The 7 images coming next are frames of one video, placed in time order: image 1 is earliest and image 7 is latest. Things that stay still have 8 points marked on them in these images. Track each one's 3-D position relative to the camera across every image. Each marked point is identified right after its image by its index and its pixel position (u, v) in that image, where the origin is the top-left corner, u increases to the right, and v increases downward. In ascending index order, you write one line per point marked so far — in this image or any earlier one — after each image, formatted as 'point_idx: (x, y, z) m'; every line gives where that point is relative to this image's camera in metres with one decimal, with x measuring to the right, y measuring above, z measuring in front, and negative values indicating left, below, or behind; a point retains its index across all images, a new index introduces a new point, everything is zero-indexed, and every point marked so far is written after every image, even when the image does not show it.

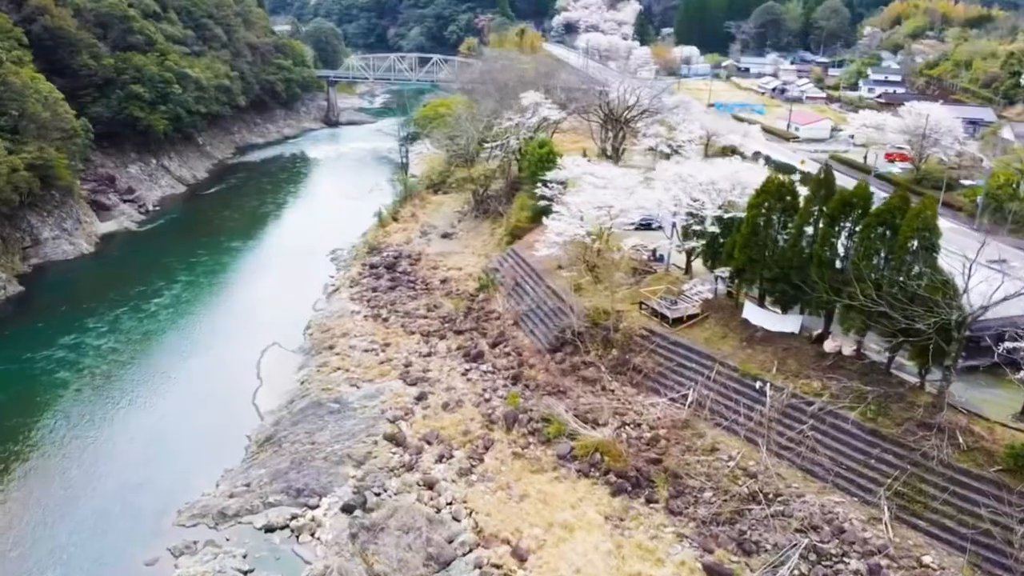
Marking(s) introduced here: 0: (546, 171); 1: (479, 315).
0: (+0.8, +2.4, +17.1) m
1: (-0.6, -0.5, +15.0) m
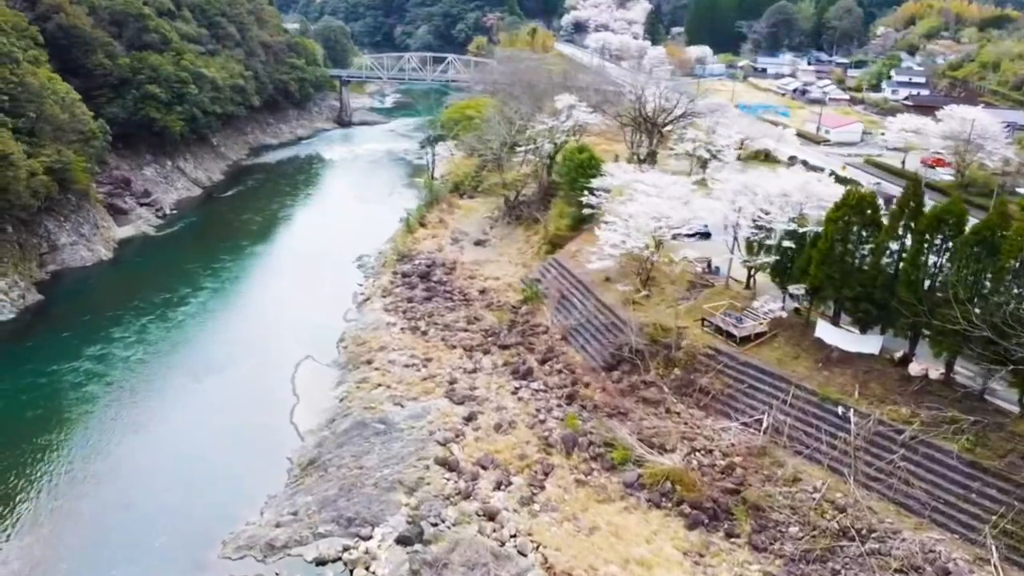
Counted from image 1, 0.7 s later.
0: (+1.6, +2.2, +16.4) m
1: (+0.2, -0.7, +14.4) m
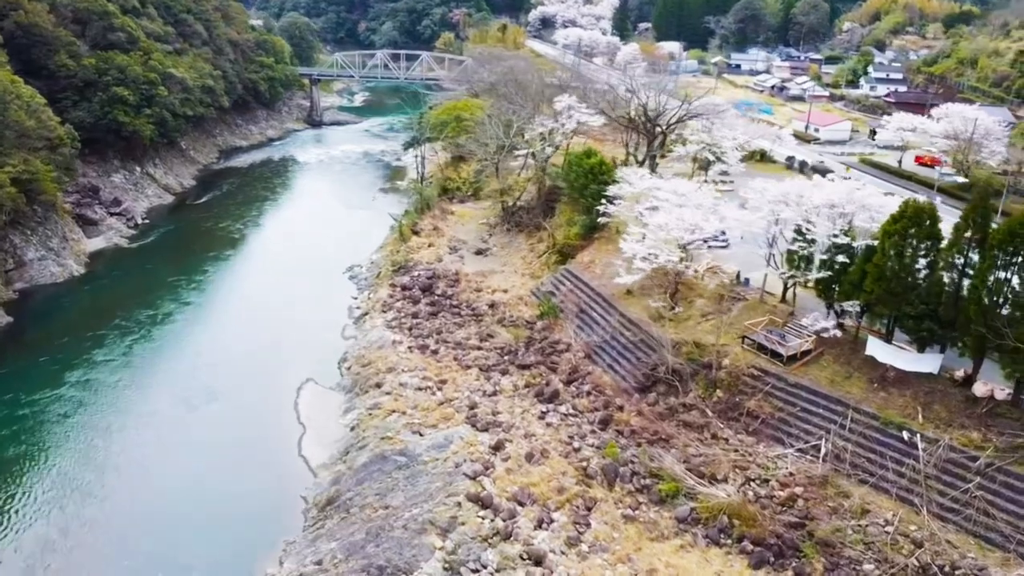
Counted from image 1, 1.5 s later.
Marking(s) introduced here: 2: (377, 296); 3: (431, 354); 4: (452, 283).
0: (+1.8, +2.0, +15.7) m
1: (+0.5, -1.0, +13.6) m
2: (-2.9, -0.2, +17.3) m
3: (-1.4, -1.2, +14.3) m
4: (-1.2, +0.1, +16.6) m
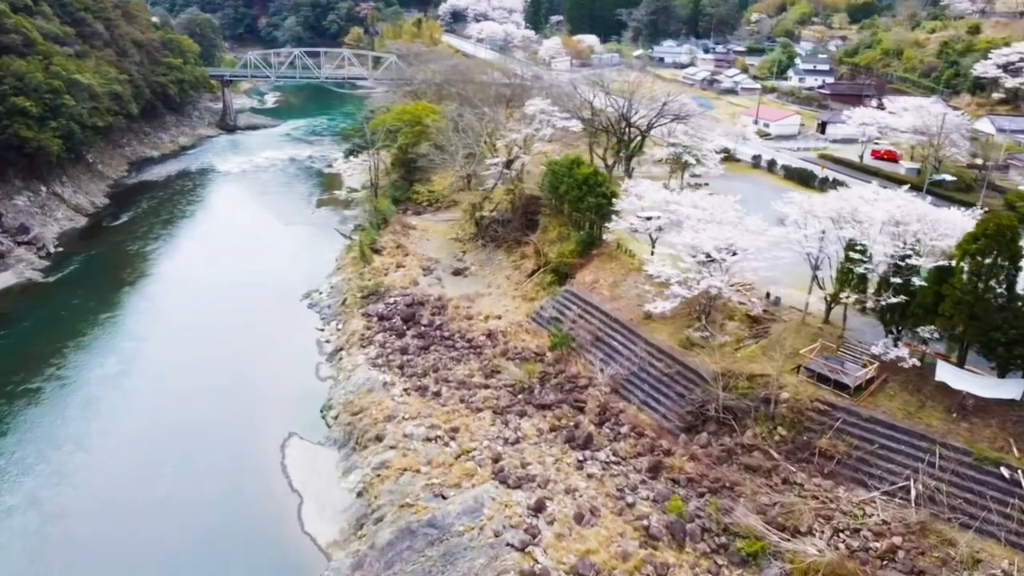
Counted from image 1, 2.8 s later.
0: (+1.6, +1.6, +14.5) m
1: (+0.8, -1.4, +12.3) m
2: (-3.1, -0.8, +15.5) m
3: (-1.3, -1.7, +12.7) m
4: (-1.4, -0.4, +15.0) m
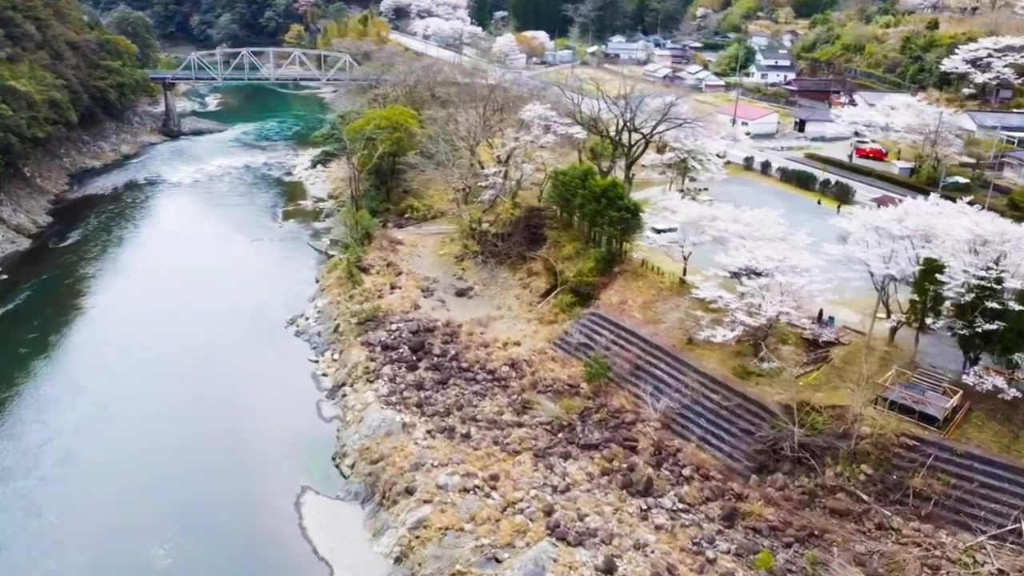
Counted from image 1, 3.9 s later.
0: (+1.9, +1.3, +13.5) m
1: (+1.3, -1.8, +11.2) m
2: (-2.8, -1.2, +14.1) m
3: (-0.7, -2.1, +11.5) m
4: (-1.1, -0.8, +13.8) m
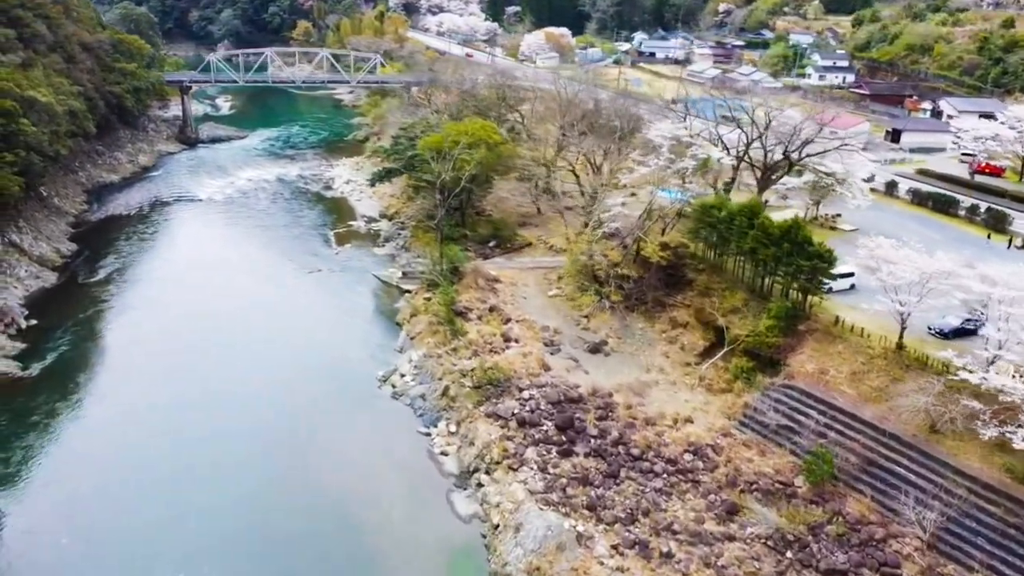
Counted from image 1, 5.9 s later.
0: (+4.2, +0.4, +11.1) m
1: (+3.7, -2.7, +8.9) m
2: (-0.5, -2.1, +11.7) m
3: (+1.6, -3.0, +9.2) m
4: (+1.2, -1.7, +11.4) m
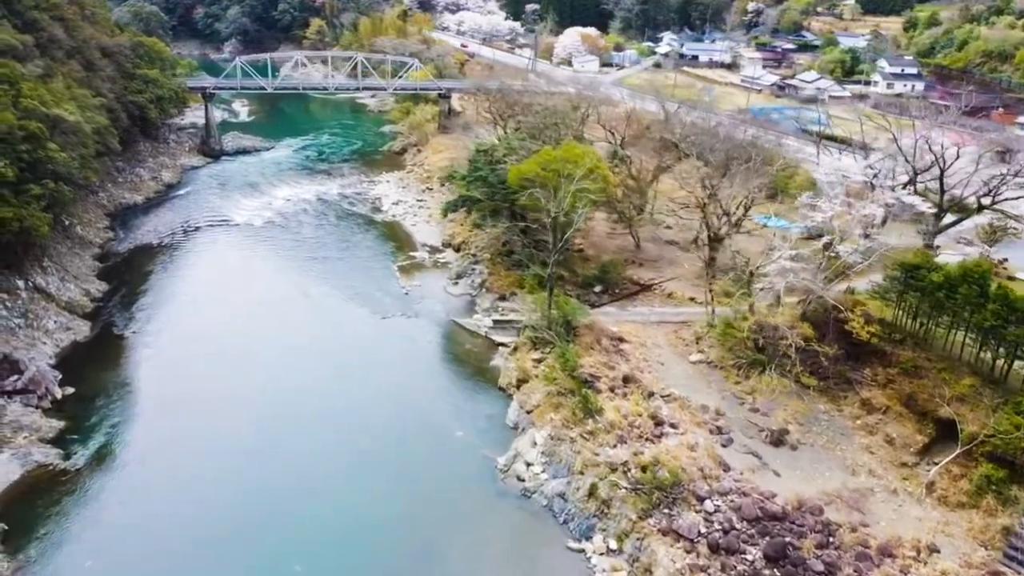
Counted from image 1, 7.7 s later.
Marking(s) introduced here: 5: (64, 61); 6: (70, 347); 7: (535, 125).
0: (+6.3, -0.6, +8.9) m
1: (+5.9, -3.7, +6.7) m
2: (+1.6, -3.1, +9.4) m
3: (+3.8, -4.1, +6.9) m
4: (+3.4, -2.7, +9.1) m
5: (-10.6, +5.4, +19.4) m
6: (-7.7, -1.1, +14.2) m
7: (+0.6, +3.8, +18.7) m
